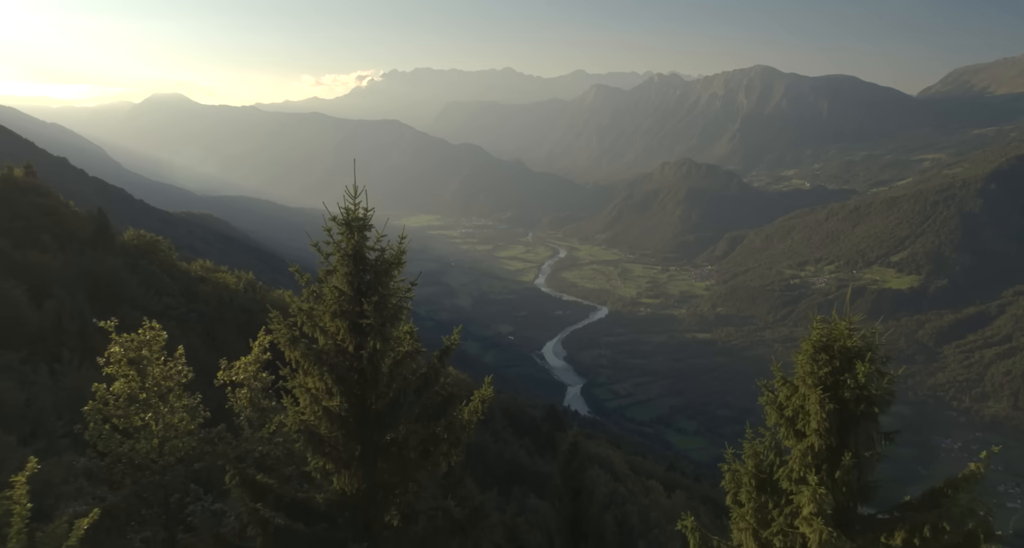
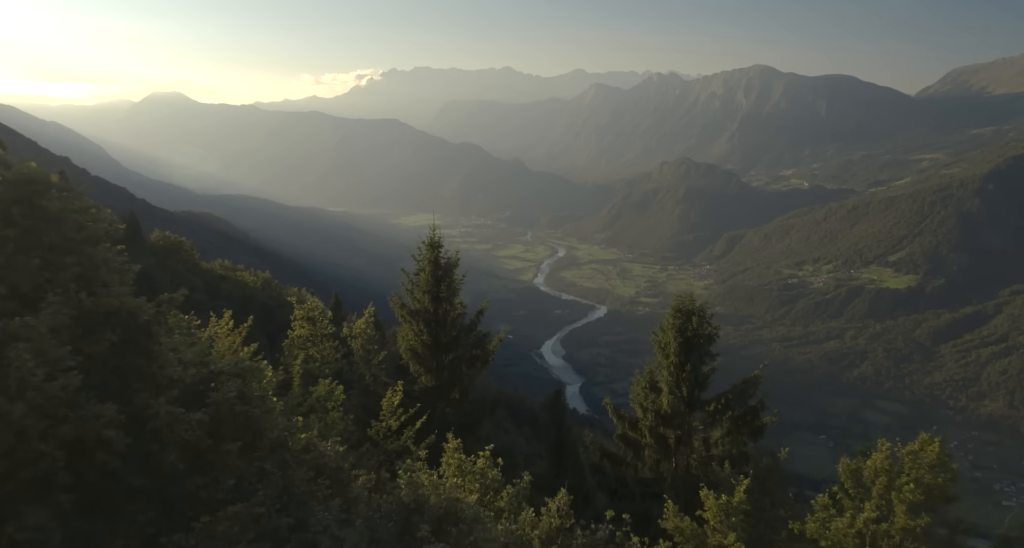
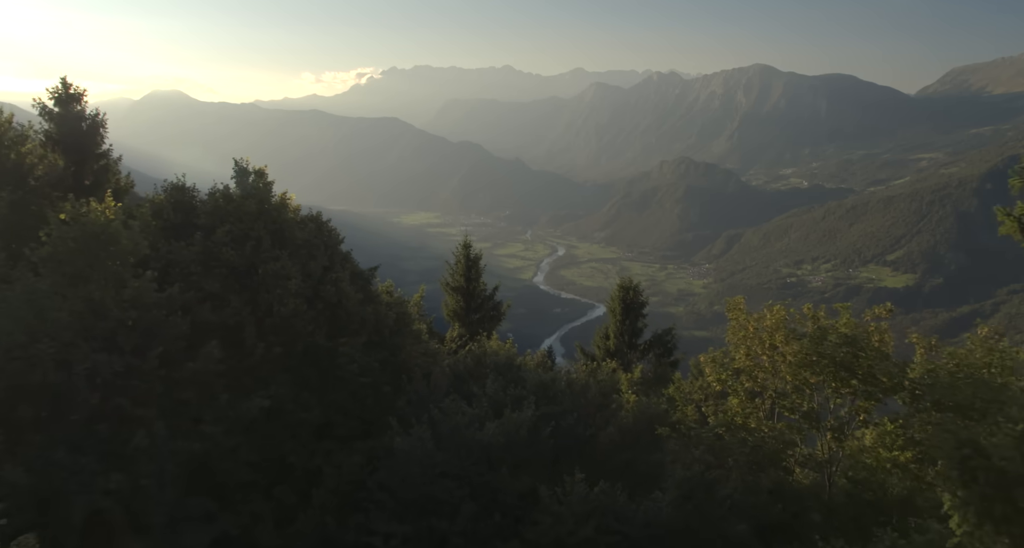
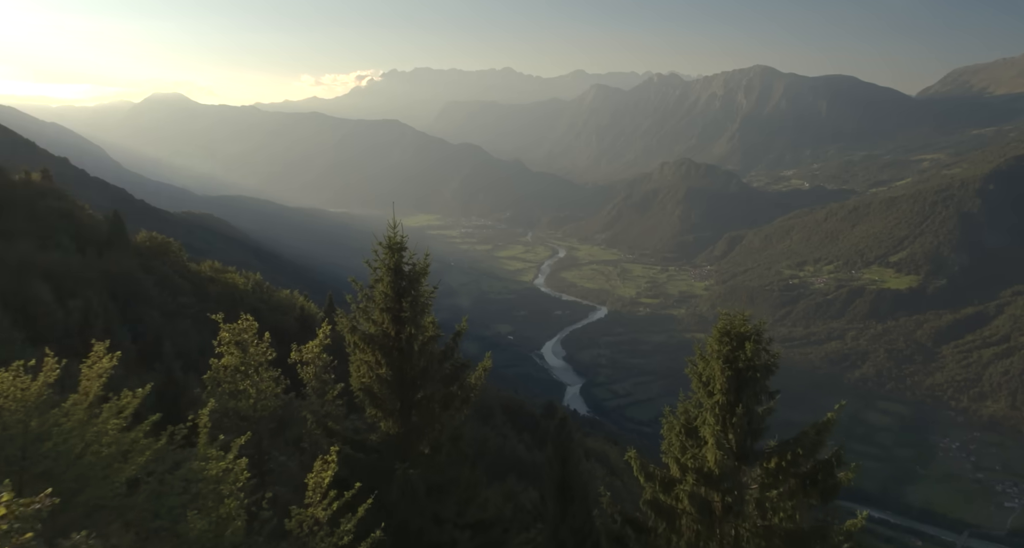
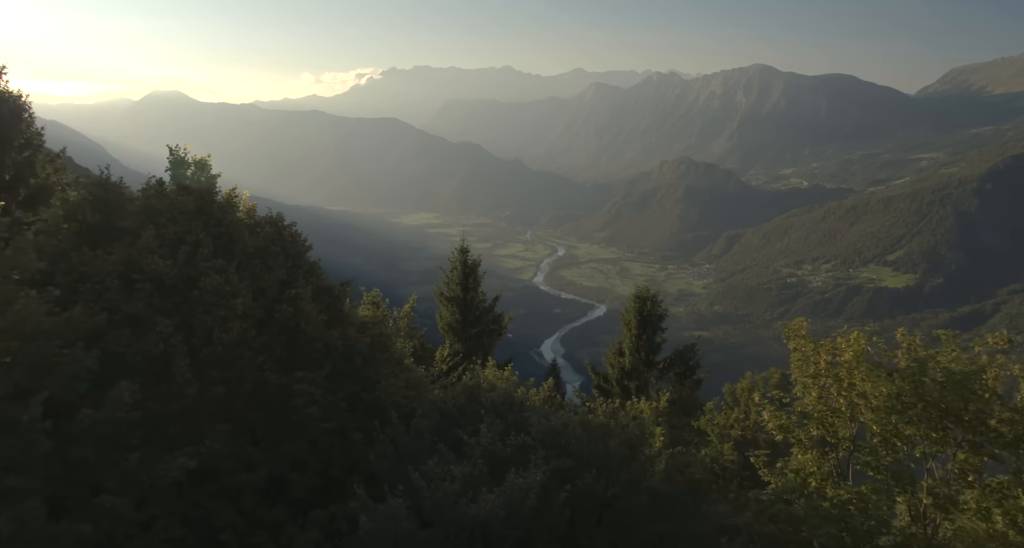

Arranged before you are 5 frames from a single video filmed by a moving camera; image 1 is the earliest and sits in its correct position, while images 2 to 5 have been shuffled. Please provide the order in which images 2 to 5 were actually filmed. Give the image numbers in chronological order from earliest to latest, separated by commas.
4, 2, 5, 3
